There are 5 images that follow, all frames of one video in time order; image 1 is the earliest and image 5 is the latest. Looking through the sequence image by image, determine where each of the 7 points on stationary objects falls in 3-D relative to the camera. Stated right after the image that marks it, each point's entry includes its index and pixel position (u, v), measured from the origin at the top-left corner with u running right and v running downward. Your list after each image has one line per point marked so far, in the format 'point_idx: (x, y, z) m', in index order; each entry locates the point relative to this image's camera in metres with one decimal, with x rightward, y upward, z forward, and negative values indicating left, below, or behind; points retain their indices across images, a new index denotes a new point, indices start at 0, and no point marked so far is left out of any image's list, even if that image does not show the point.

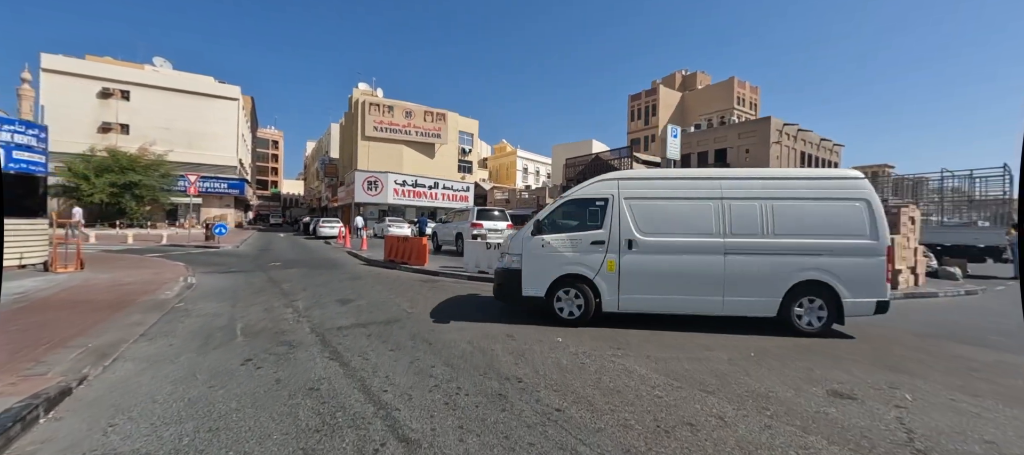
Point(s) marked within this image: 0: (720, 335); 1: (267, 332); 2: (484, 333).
0: (+3.1, -1.6, +5.8) m
1: (-3.4, -1.5, +5.5) m
2: (-0.4, -1.5, +5.4) m
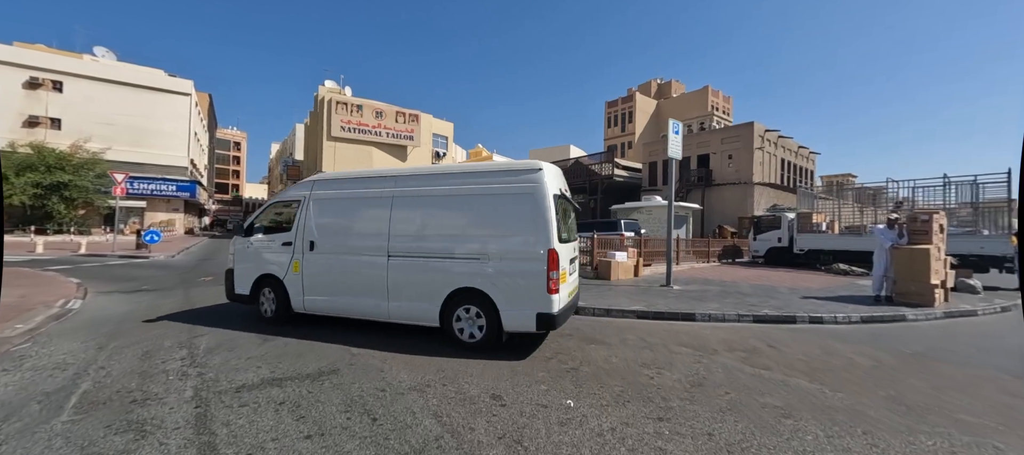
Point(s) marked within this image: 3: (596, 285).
0: (+2.9, -1.7, +4.3) m
1: (-3.5, -1.5, +3.5) m
2: (-0.5, -1.6, +3.7) m
3: (+2.2, -1.5, +10.5) m
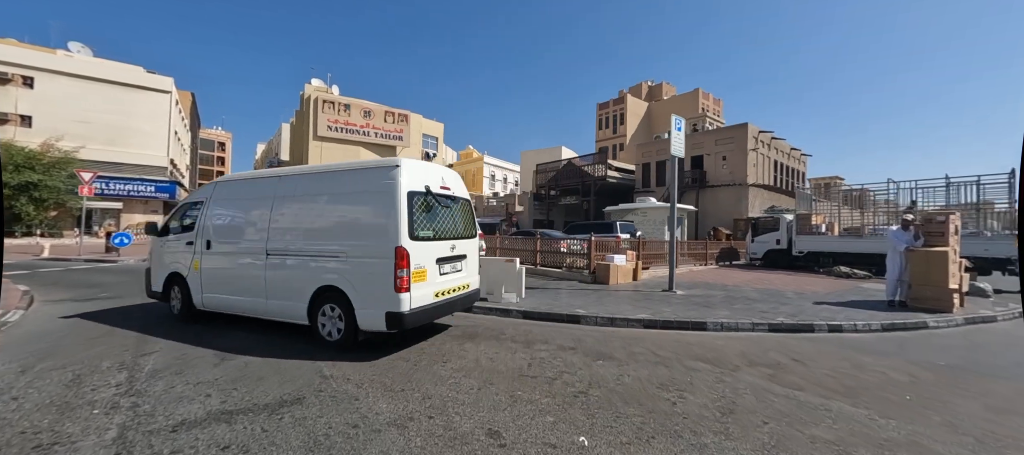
0: (+2.9, -1.7, +3.7) m
1: (-3.5, -1.5, +2.8) m
2: (-0.5, -1.6, +3.0) m
3: (+2.1, -1.6, +9.9) m
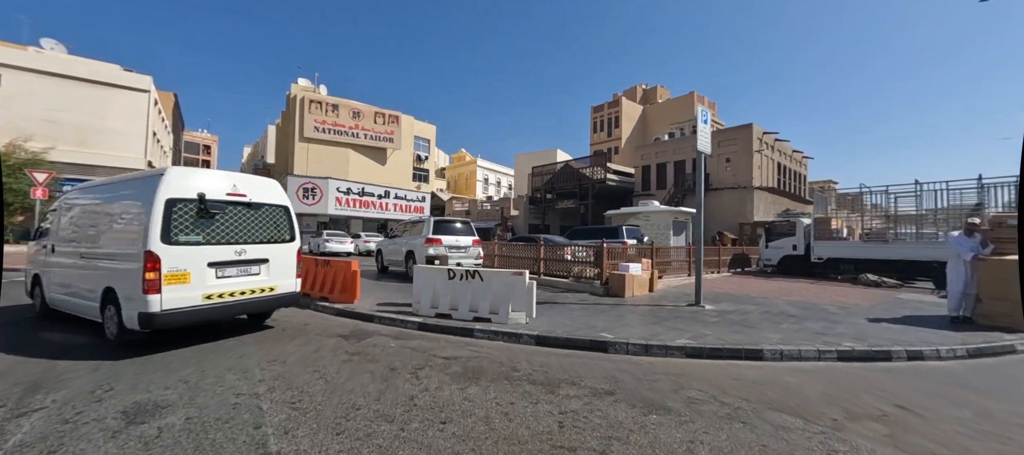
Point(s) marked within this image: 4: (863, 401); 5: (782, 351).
0: (+3.1, -1.7, +2.5) m
1: (-3.3, -1.6, +1.5) m
2: (-0.3, -1.6, +1.8) m
3: (+2.2, -1.7, +8.7) m
4: (+3.6, -1.8, +4.0) m
5: (+3.7, -1.7, +5.4) m
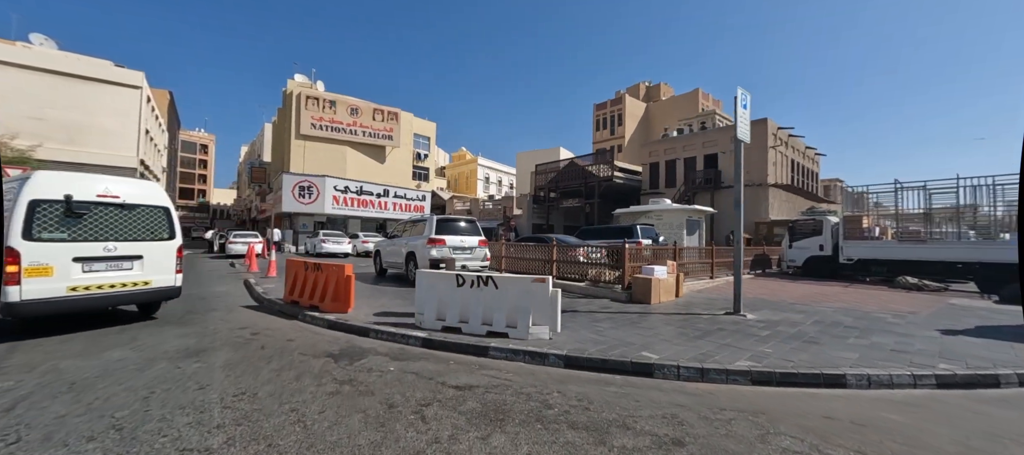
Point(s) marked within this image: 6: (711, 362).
0: (+3.4, -1.7, +1.5) m
1: (-3.0, -1.6, +0.5) m
2: (0.0, -1.6, +0.8) m
3: (+2.5, -1.7, +7.7) m
4: (+3.9, -1.7, +3.0) m
5: (+4.0, -1.7, +4.4) m
6: (+2.3, -1.6, +4.7) m
